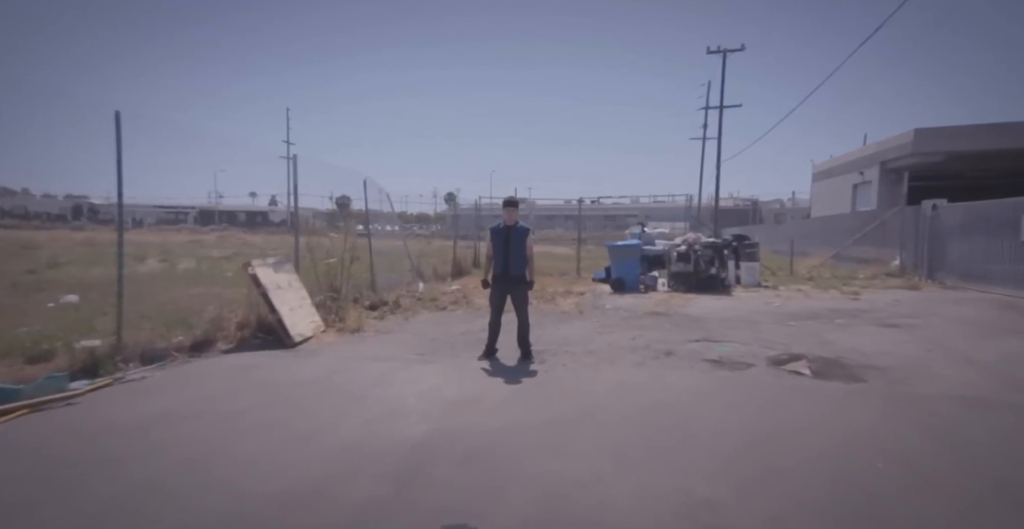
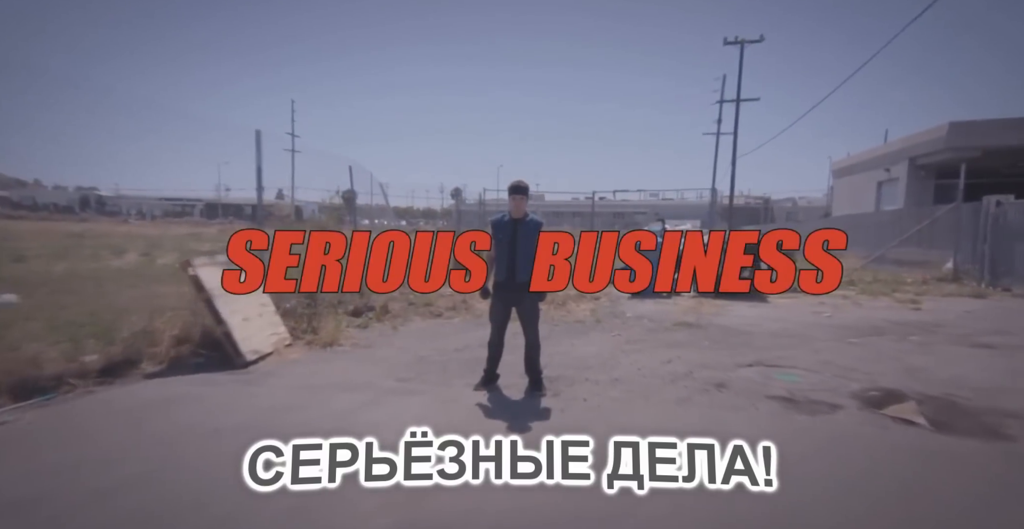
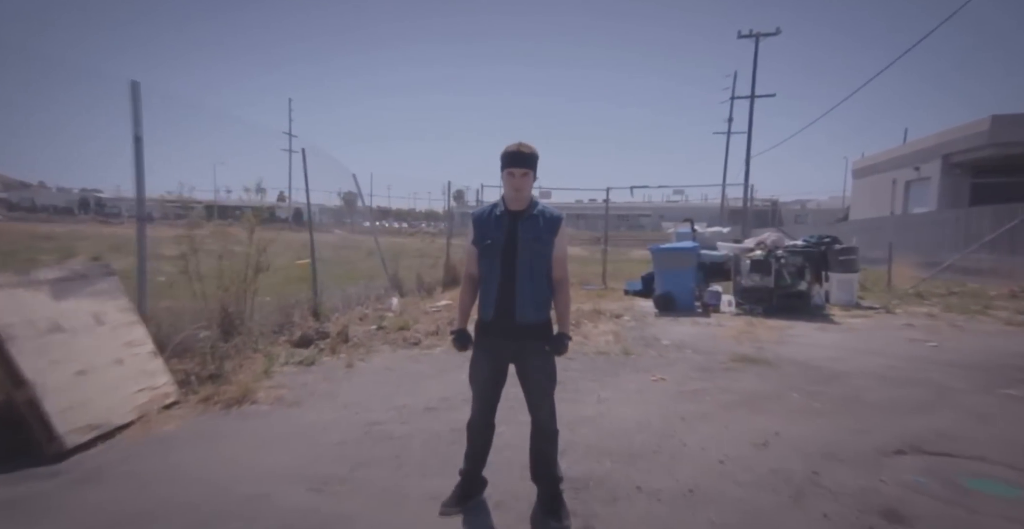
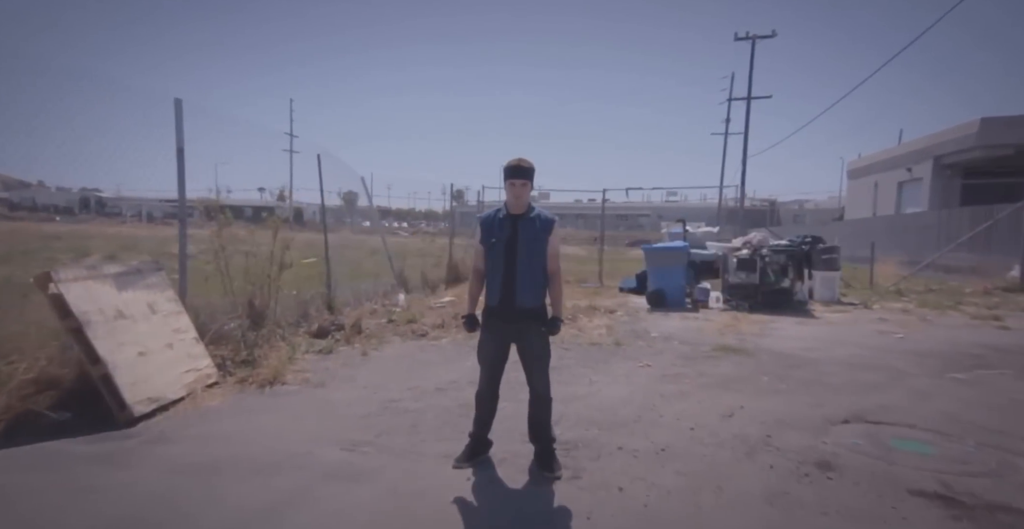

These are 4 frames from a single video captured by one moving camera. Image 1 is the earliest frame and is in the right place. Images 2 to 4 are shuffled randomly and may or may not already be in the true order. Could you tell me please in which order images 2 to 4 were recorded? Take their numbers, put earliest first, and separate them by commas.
2, 4, 3
